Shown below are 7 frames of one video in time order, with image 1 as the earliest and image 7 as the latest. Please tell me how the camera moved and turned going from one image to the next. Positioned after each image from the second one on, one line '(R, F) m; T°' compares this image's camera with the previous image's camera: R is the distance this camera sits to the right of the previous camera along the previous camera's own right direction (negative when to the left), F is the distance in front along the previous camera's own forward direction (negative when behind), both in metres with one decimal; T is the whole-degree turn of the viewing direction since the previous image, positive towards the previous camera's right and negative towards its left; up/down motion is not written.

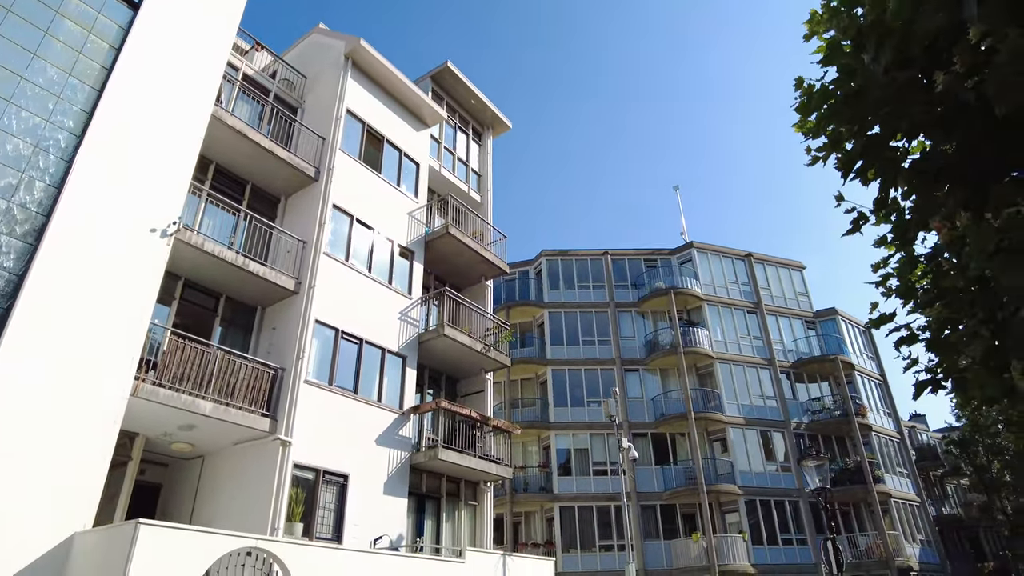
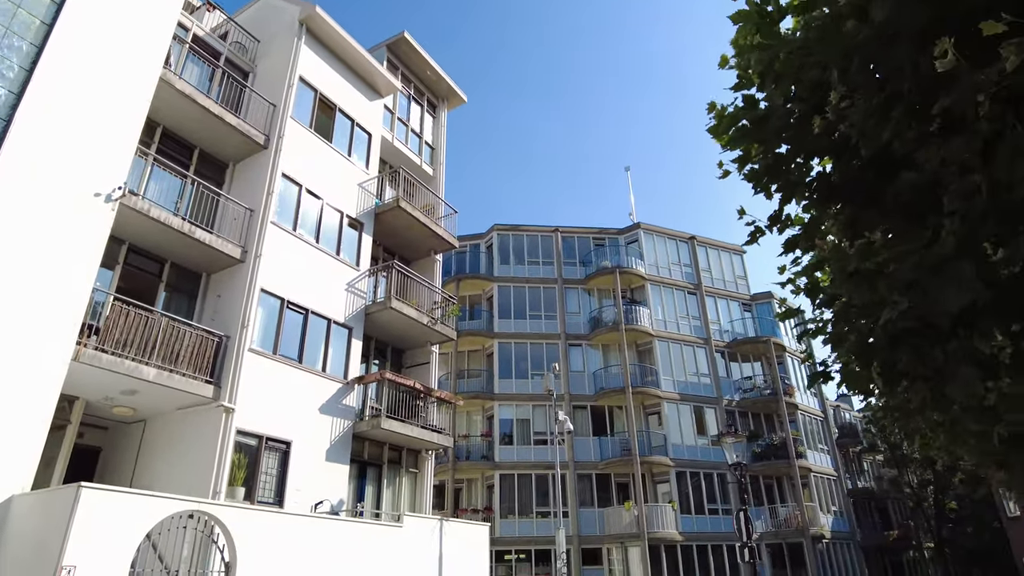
(+0.1, -0.4) m; +4°
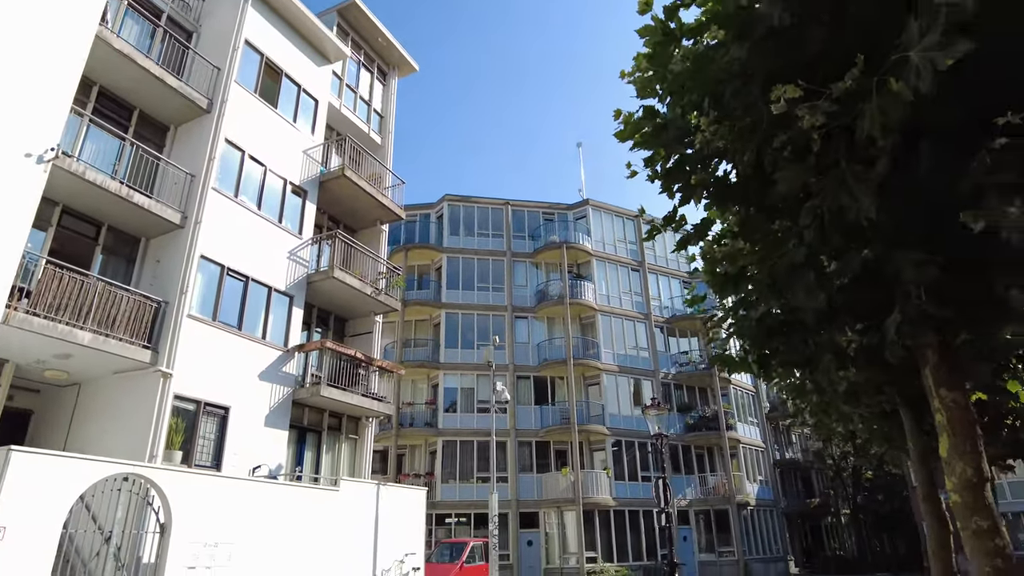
(+0.3, -0.3) m; +4°
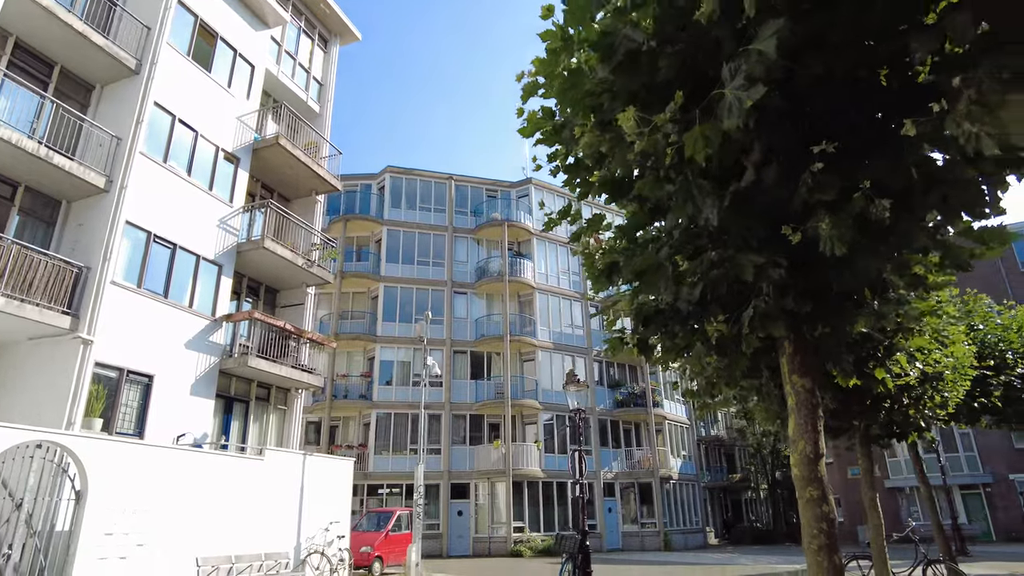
(+0.3, -0.3) m; +5°
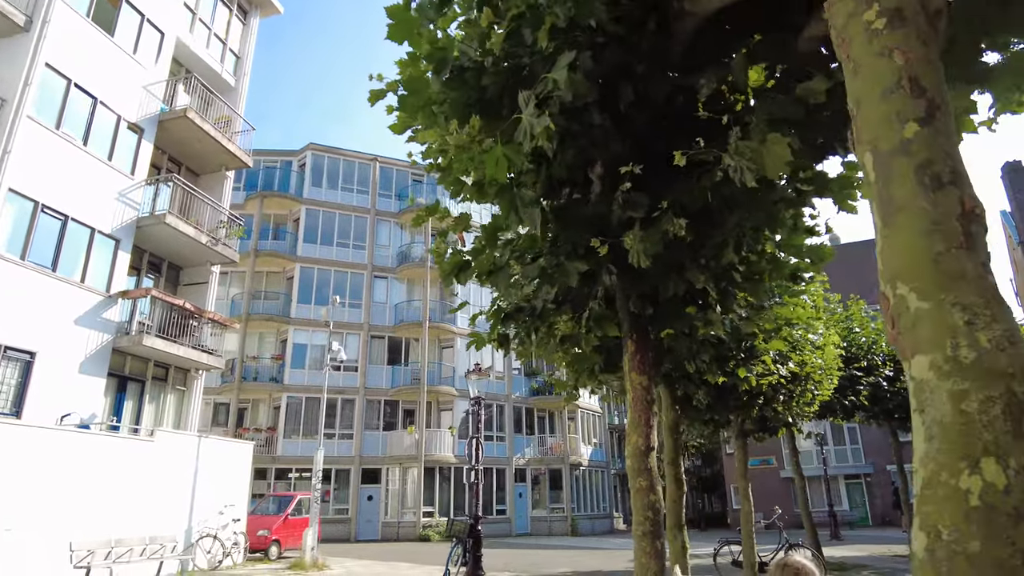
(+0.5, -0.2) m; +6°
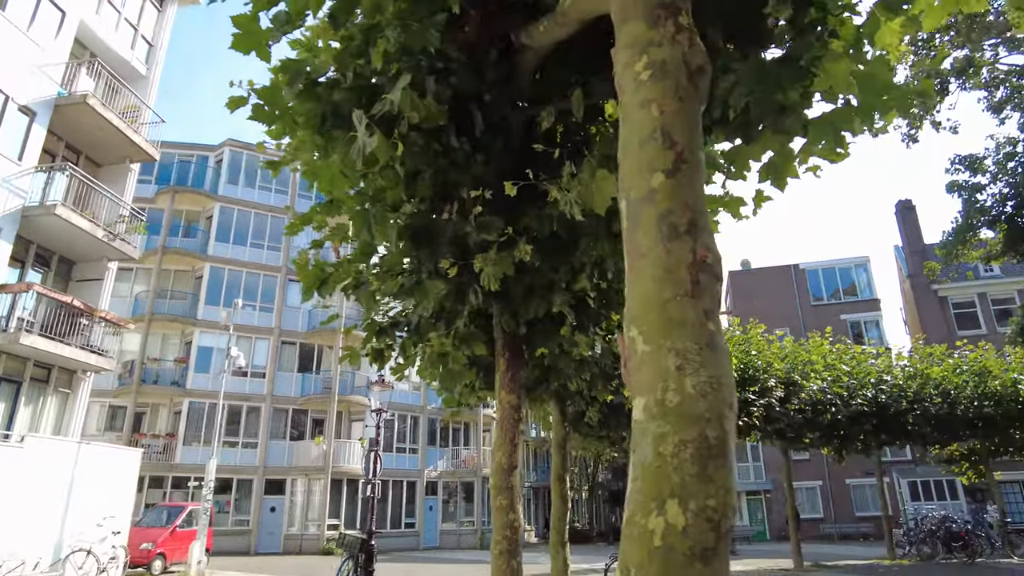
(+0.4, 0.0) m; +6°
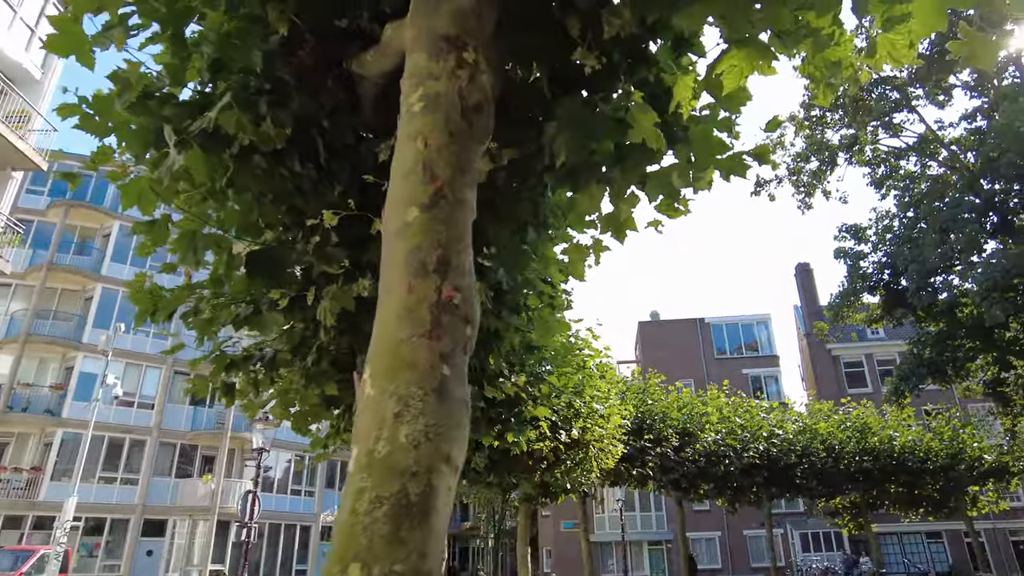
(+0.4, +0.1) m; +6°
